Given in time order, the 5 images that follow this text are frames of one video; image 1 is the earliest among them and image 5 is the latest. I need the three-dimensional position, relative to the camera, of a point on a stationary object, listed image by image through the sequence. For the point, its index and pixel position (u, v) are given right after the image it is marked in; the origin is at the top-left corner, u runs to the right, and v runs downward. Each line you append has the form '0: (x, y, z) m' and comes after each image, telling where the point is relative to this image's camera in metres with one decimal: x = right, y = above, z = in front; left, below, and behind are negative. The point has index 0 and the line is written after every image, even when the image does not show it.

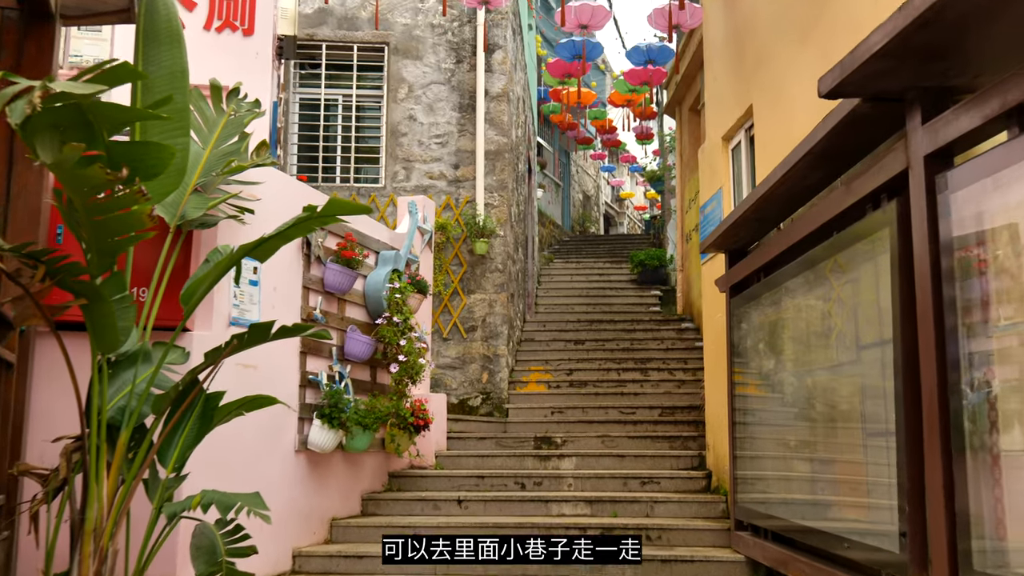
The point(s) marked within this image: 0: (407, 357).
0: (-0.7, -0.4, +6.5) m
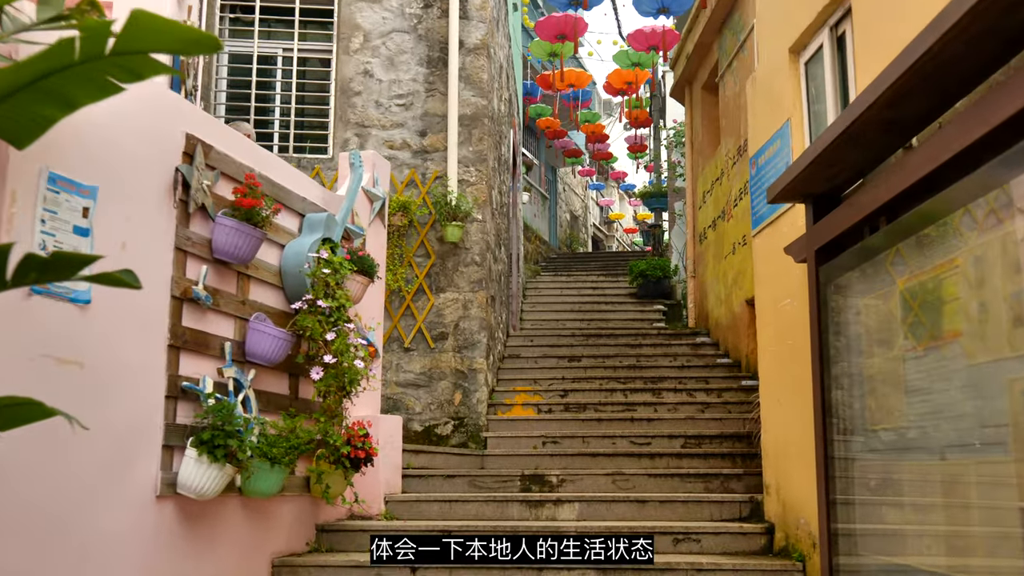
0: (-0.8, -0.3, +4.5) m
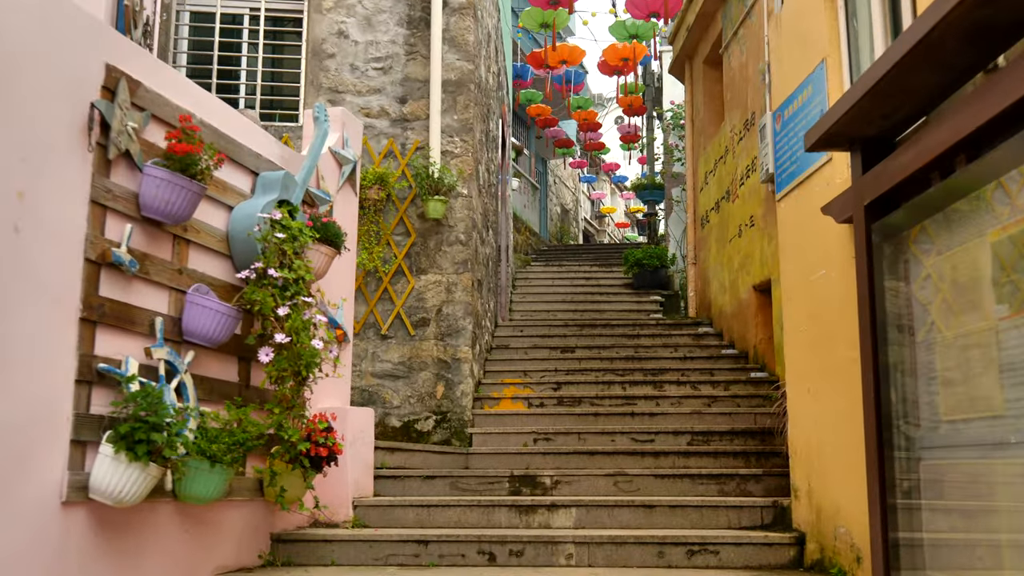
0: (-0.8, -0.2, +3.8) m
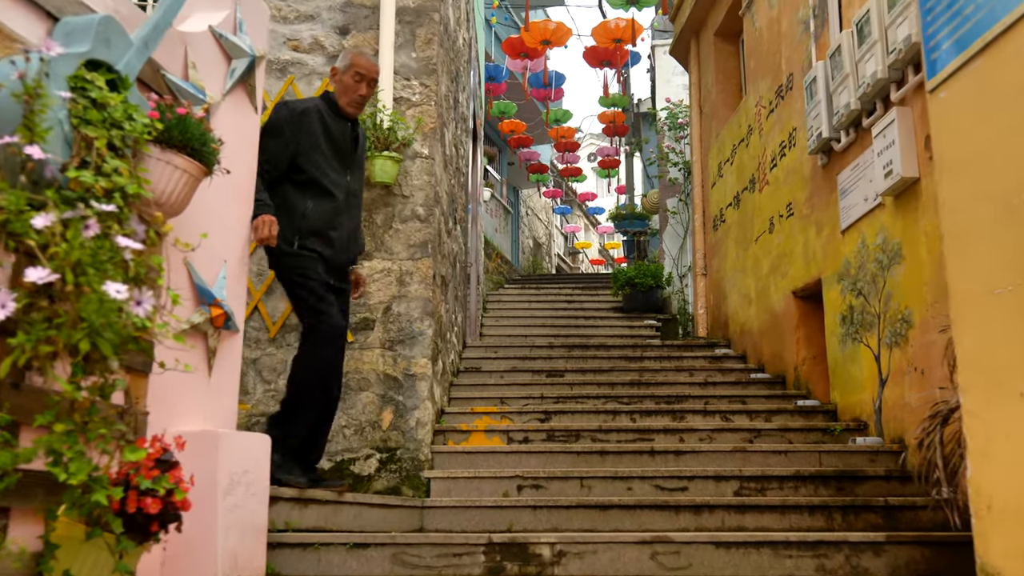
0: (-0.8, 0.0, +2.1) m
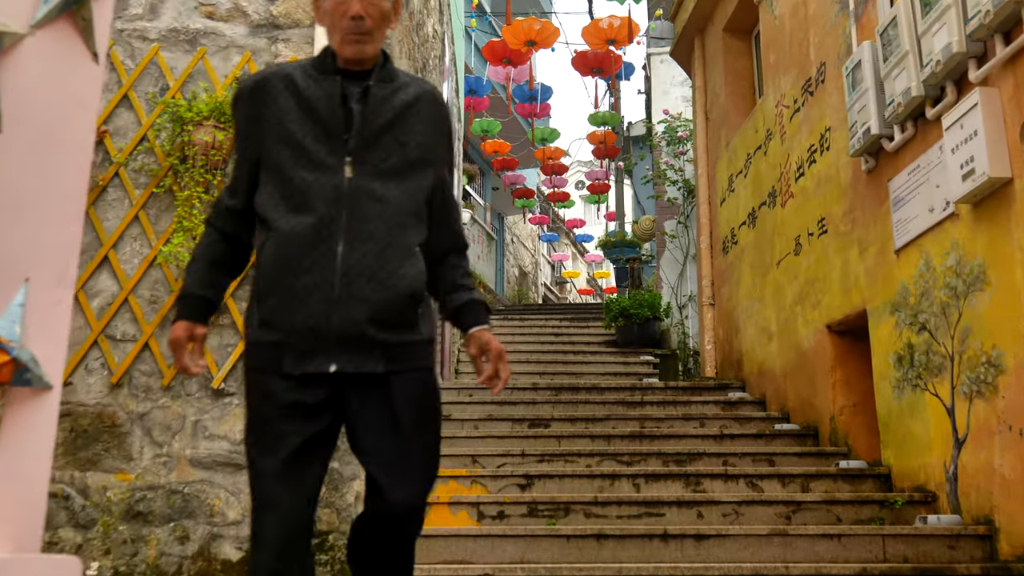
0: (-0.9, -0.1, +1.0) m
